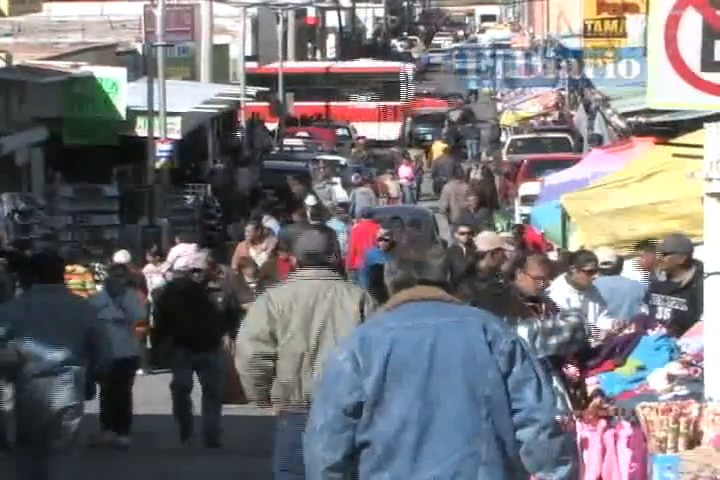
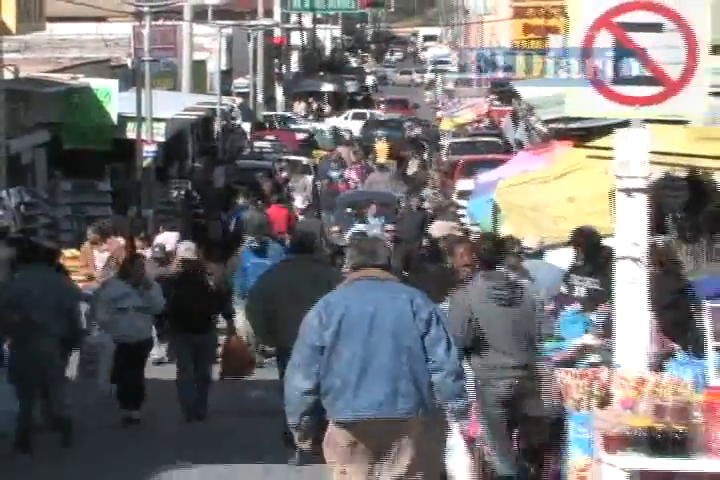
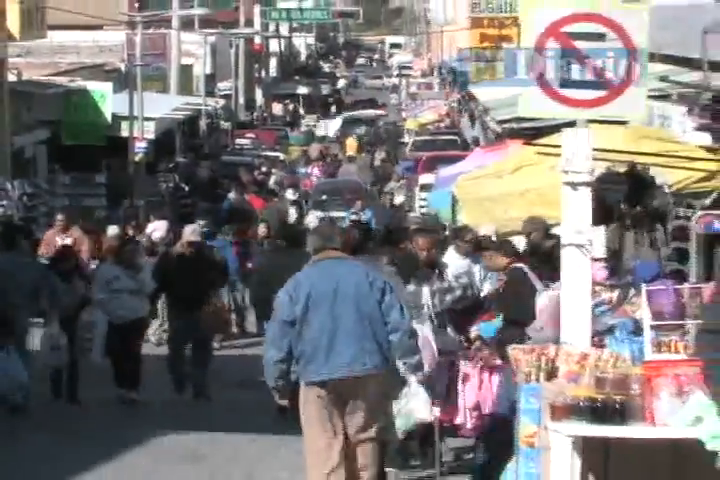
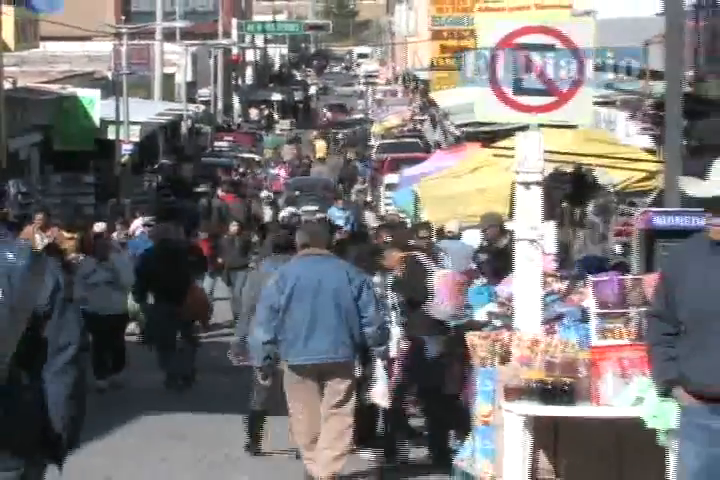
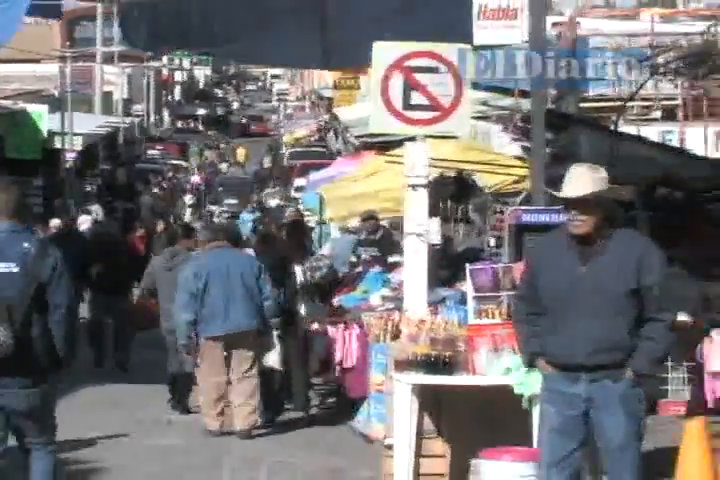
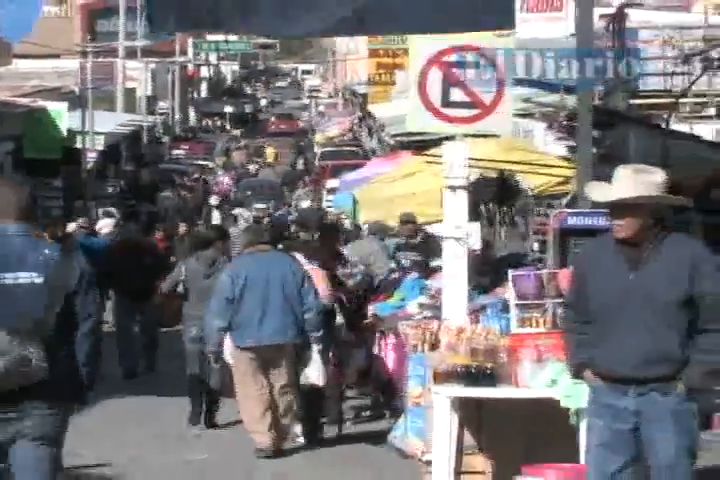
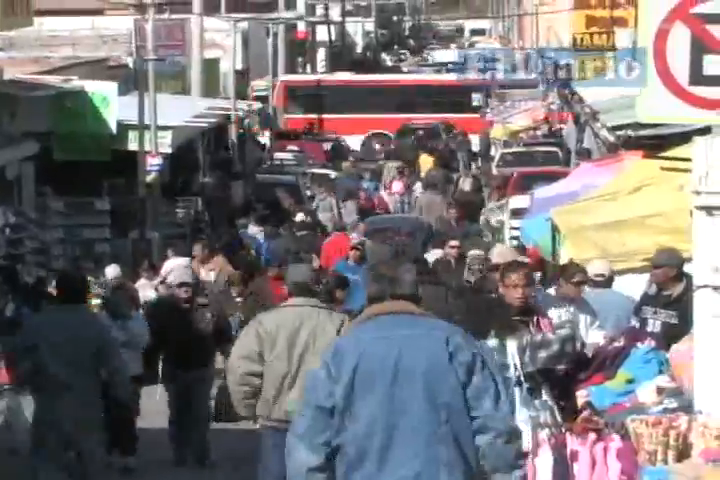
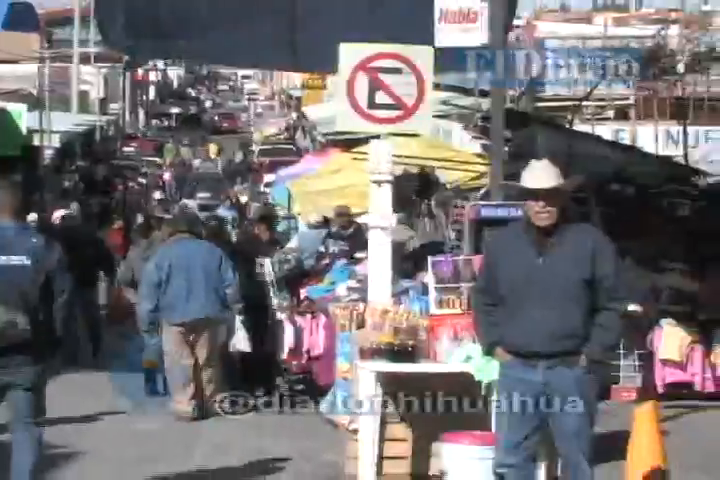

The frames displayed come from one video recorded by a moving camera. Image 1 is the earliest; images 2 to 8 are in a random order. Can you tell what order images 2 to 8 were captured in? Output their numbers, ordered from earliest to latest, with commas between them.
7, 2, 3, 4, 6, 5, 8
